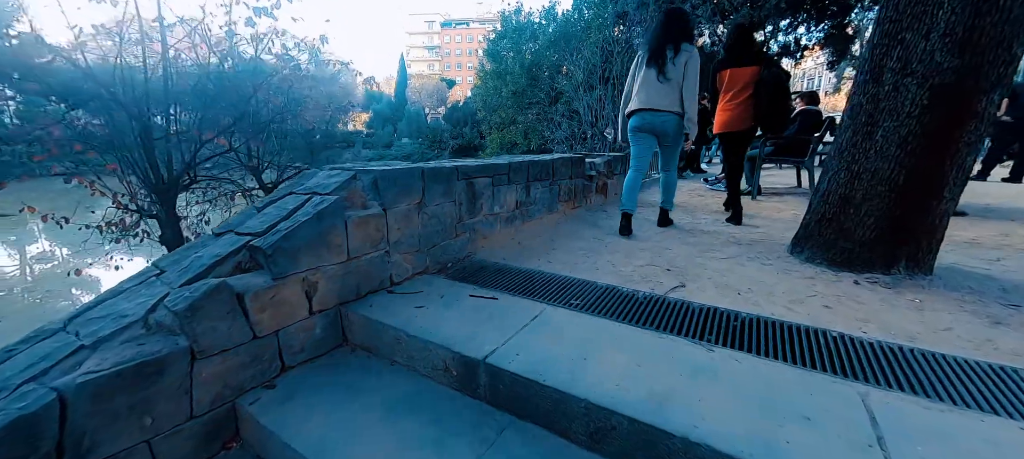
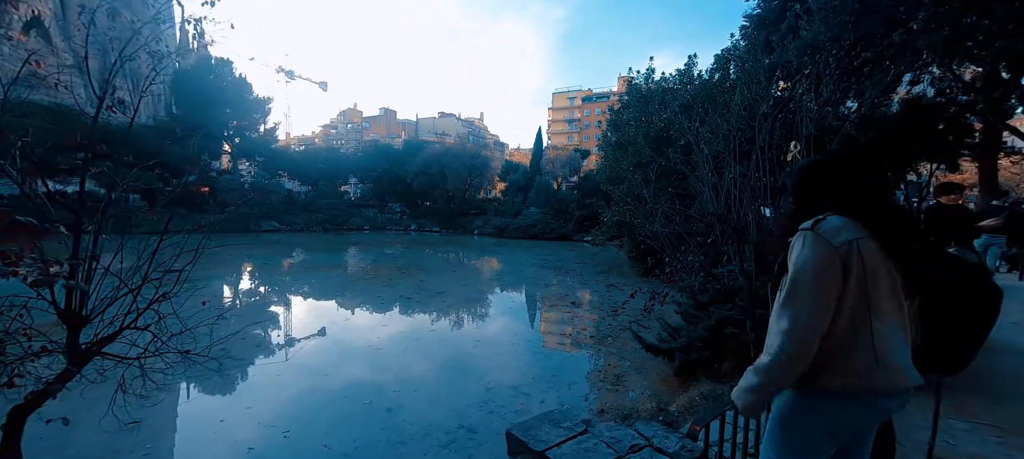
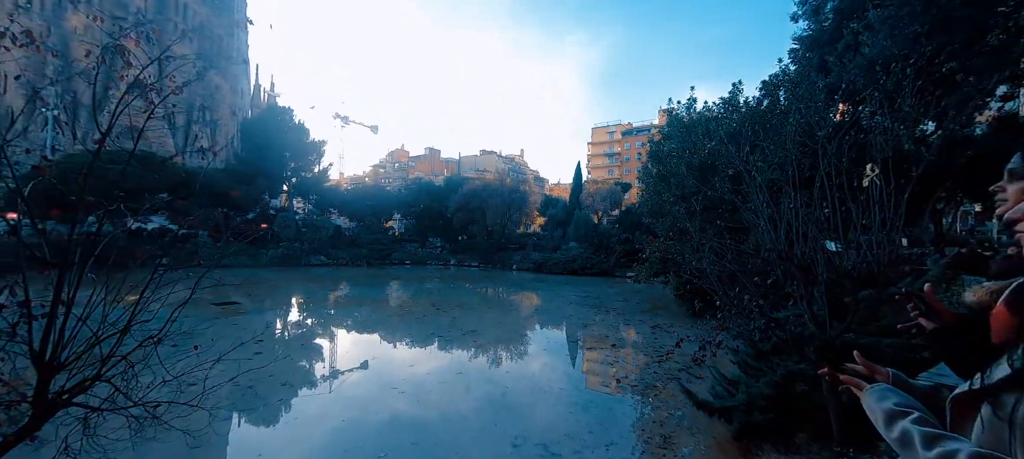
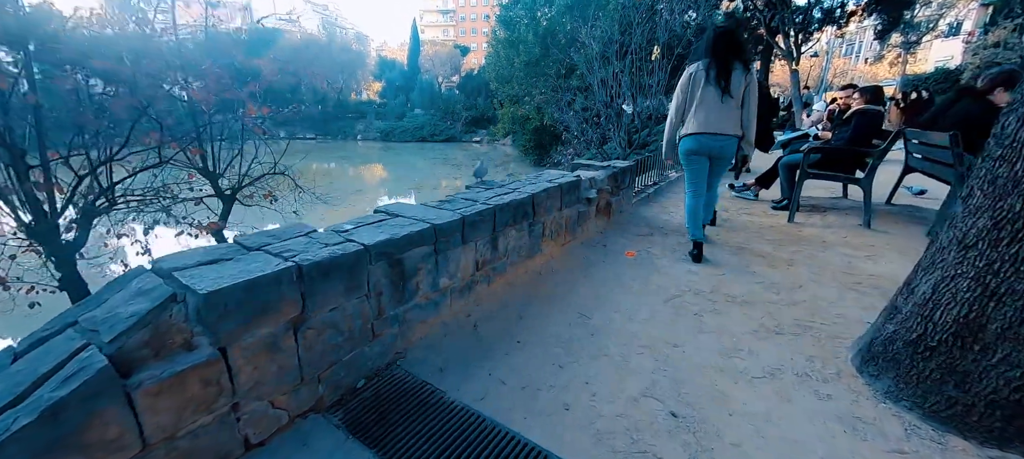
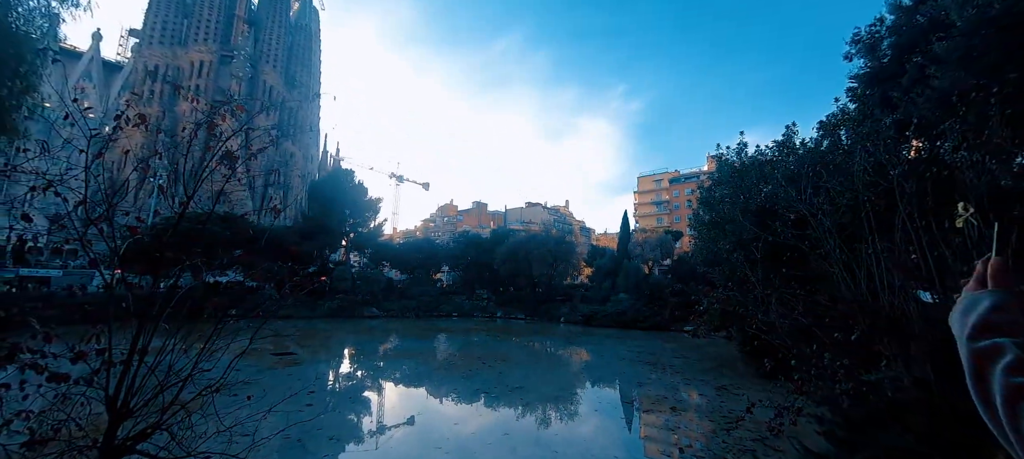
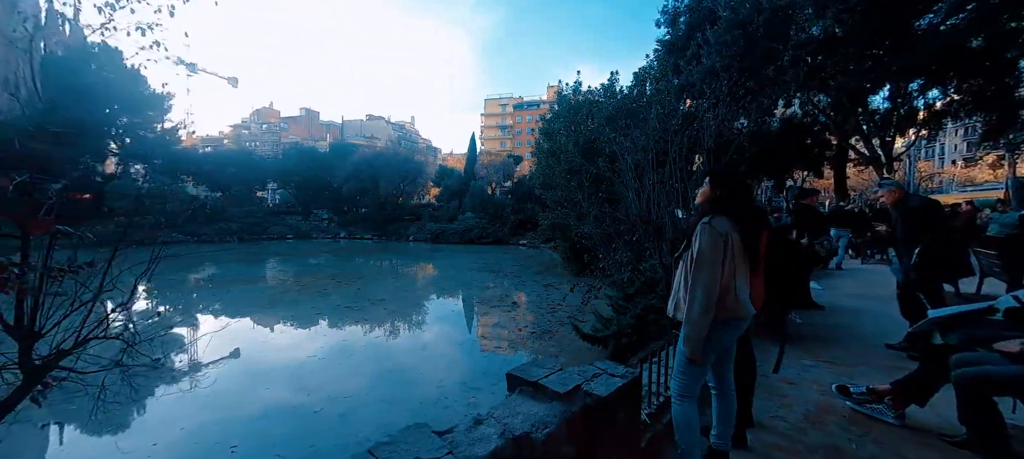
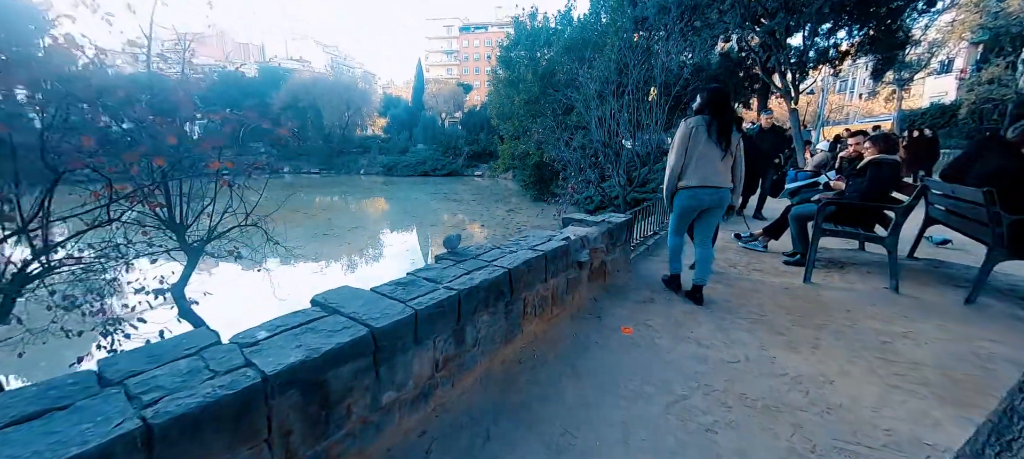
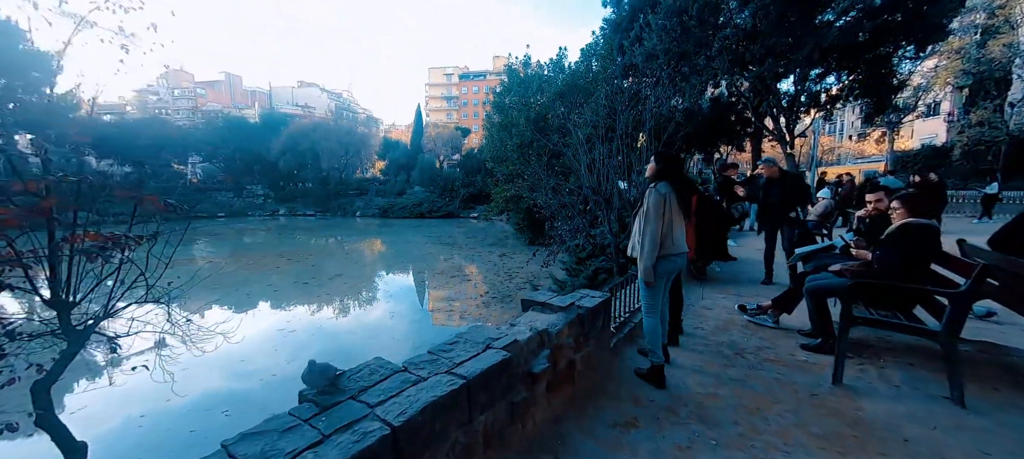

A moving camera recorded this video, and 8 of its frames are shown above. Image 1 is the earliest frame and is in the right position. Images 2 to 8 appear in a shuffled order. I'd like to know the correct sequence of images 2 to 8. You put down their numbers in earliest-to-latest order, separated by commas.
4, 7, 8, 6, 2, 3, 5
